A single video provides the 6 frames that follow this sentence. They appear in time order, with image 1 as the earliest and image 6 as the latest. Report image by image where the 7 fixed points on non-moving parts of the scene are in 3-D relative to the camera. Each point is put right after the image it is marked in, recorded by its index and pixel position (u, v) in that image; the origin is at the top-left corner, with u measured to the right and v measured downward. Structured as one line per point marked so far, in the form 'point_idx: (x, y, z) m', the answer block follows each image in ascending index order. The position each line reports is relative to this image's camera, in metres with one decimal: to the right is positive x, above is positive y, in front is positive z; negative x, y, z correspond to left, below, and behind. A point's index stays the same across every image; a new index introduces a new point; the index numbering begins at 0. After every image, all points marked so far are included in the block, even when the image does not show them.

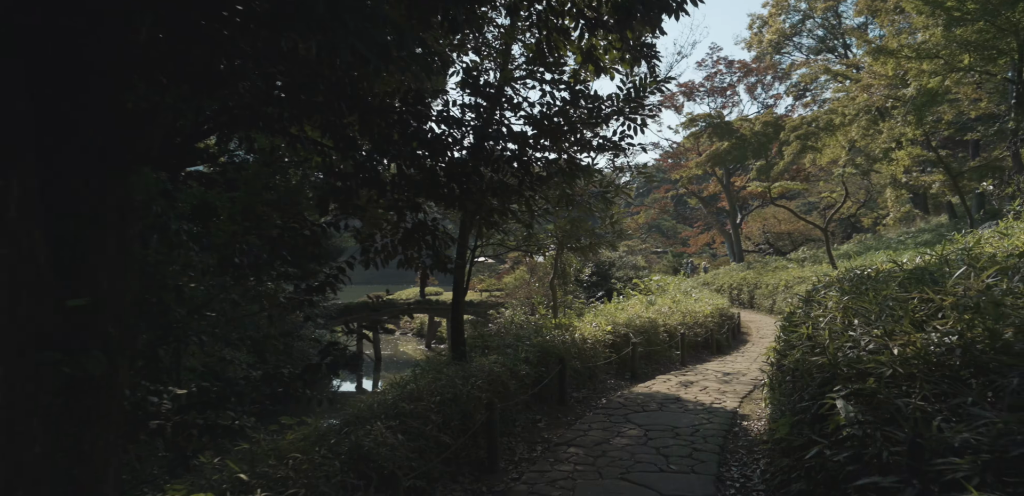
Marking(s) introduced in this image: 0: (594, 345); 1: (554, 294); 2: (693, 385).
0: (+1.0, -1.2, +8.7) m
1: (+0.8, -0.9, +13.7) m
2: (+2.1, -1.6, +8.4) m
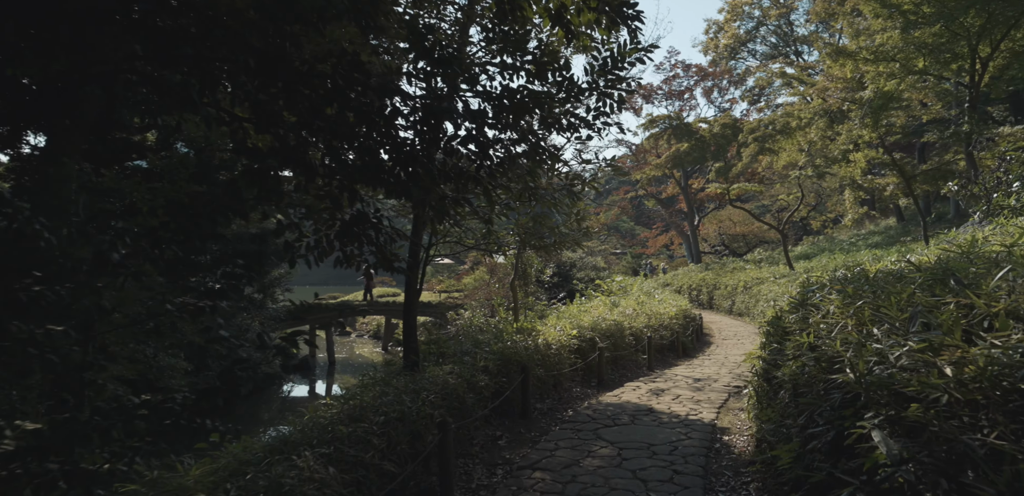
0: (+0.5, -1.2, +8.1) m
1: (0.0, -0.9, +13.1) m
2: (+1.7, -1.6, +7.8) m
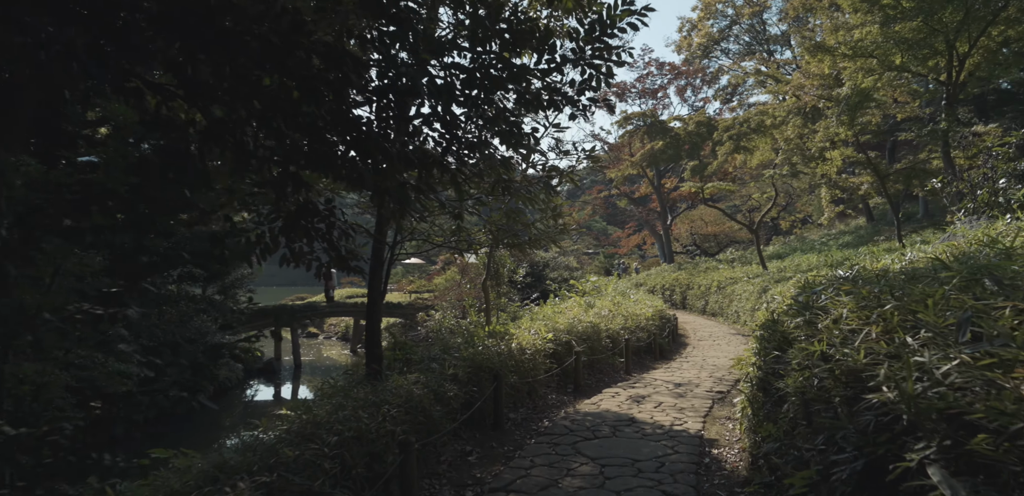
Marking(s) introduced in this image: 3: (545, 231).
0: (+0.2, -1.1, +7.6) m
1: (-0.4, -0.9, +12.6) m
2: (+1.4, -1.6, +7.4) m
3: (+0.3, +0.2, +7.4) m
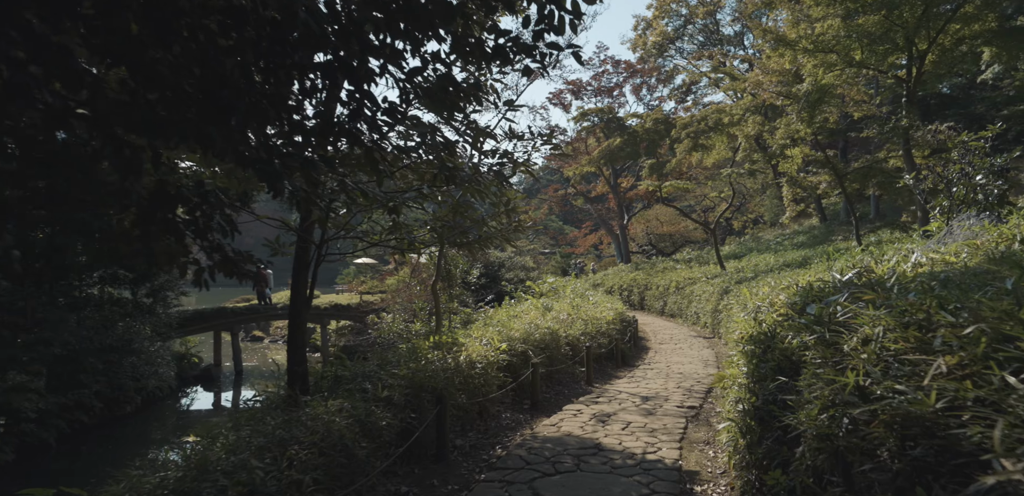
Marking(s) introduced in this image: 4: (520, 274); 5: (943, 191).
0: (-0.3, -1.1, +6.7) m
1: (-1.2, -0.9, +11.6) m
2: (+0.9, -1.6, +6.5) m
3: (-0.1, +0.2, +6.5) m
4: (+0.2, -0.7, +19.6) m
5: (+6.3, +0.8, +10.5) m
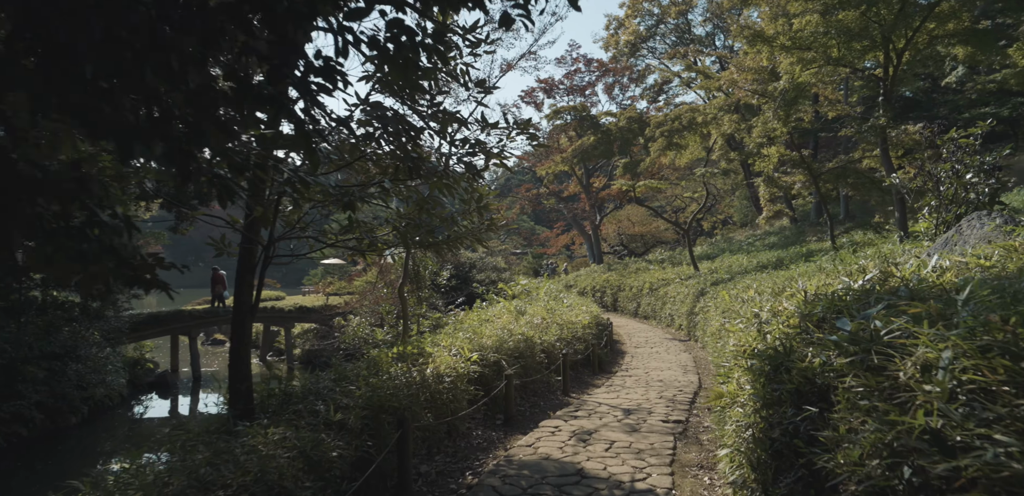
0: (-0.5, -1.2, +6.0) m
1: (-1.7, -0.9, +10.9) m
2: (+0.7, -1.6, +6.0) m
3: (-0.4, +0.2, +5.8) m
4: (-0.5, -0.7, +19.0) m
5: (+5.9, +0.8, +10.1) m
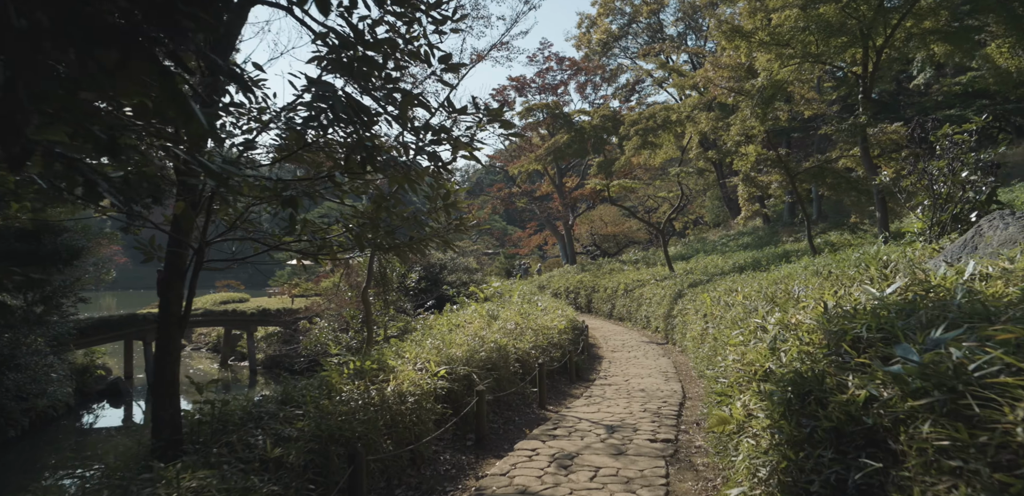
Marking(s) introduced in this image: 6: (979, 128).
0: (-0.7, -1.2, +5.3) m
1: (-2.1, -0.9, +10.2) m
2: (+0.5, -1.6, +5.3) m
3: (-0.6, +0.1, +5.2) m
4: (-1.2, -0.7, +18.3) m
5: (+5.5, +0.8, +9.6) m
6: (+6.0, +1.5, +9.2) m
